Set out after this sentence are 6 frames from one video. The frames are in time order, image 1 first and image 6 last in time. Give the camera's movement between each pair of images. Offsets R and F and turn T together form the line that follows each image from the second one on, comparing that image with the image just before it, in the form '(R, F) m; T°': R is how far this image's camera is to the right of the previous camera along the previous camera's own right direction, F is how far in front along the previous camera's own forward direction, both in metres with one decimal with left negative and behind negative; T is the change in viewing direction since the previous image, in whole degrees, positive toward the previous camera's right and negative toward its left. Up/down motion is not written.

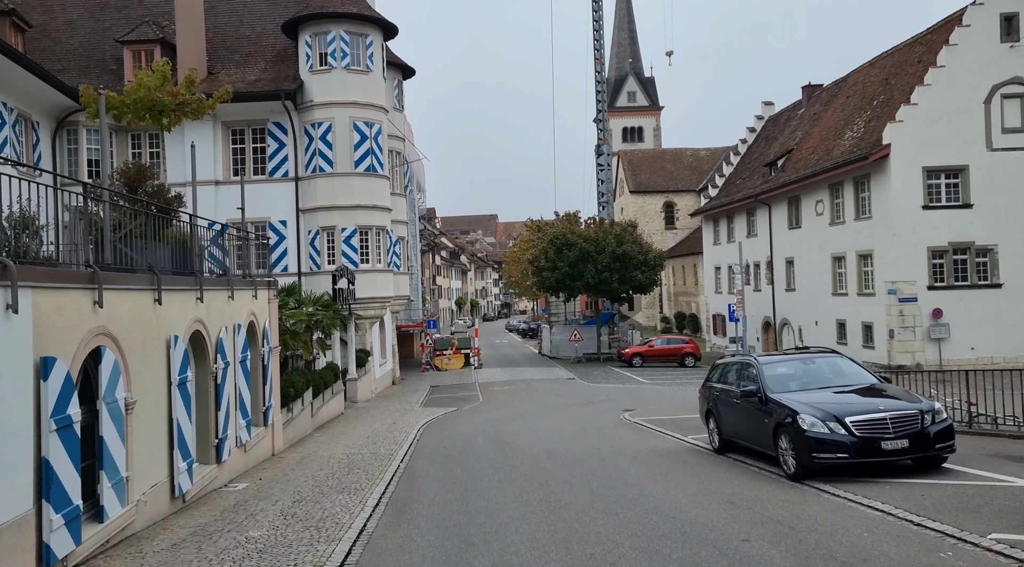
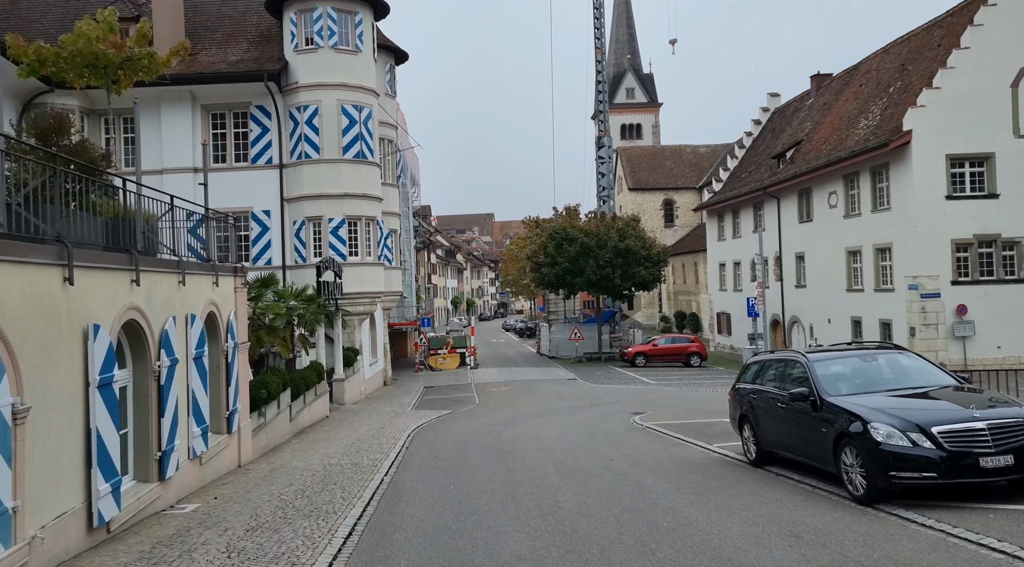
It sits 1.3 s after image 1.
(-0.1, +1.6) m; 0°
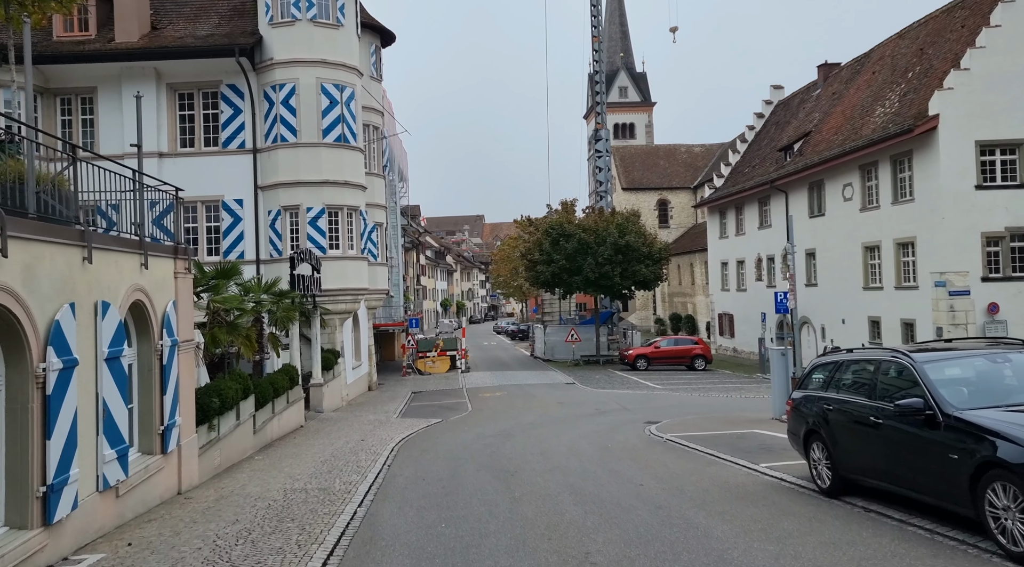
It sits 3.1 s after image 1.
(-0.2, +2.1) m; +1°
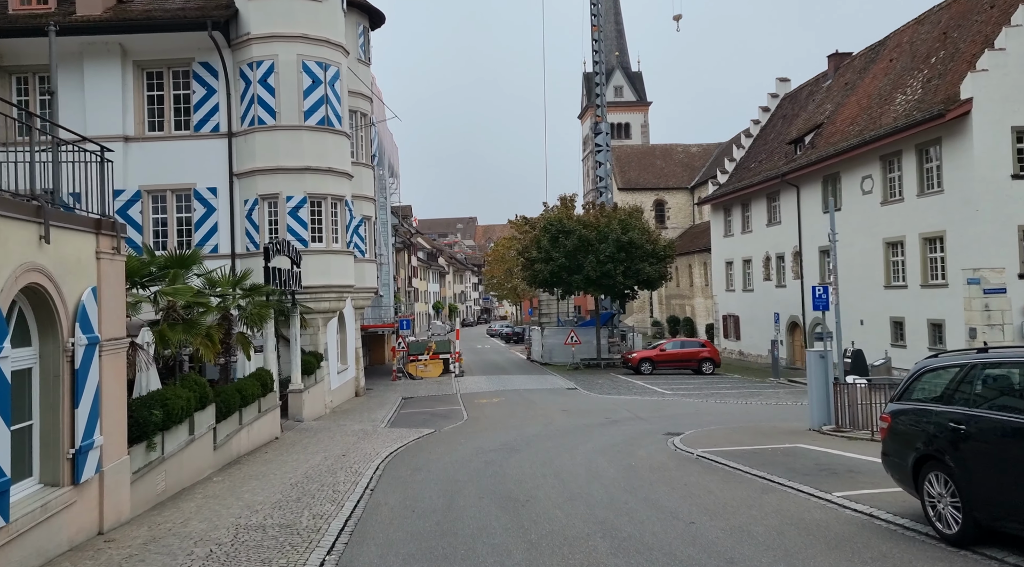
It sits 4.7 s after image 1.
(-0.2, +1.9) m; +1°
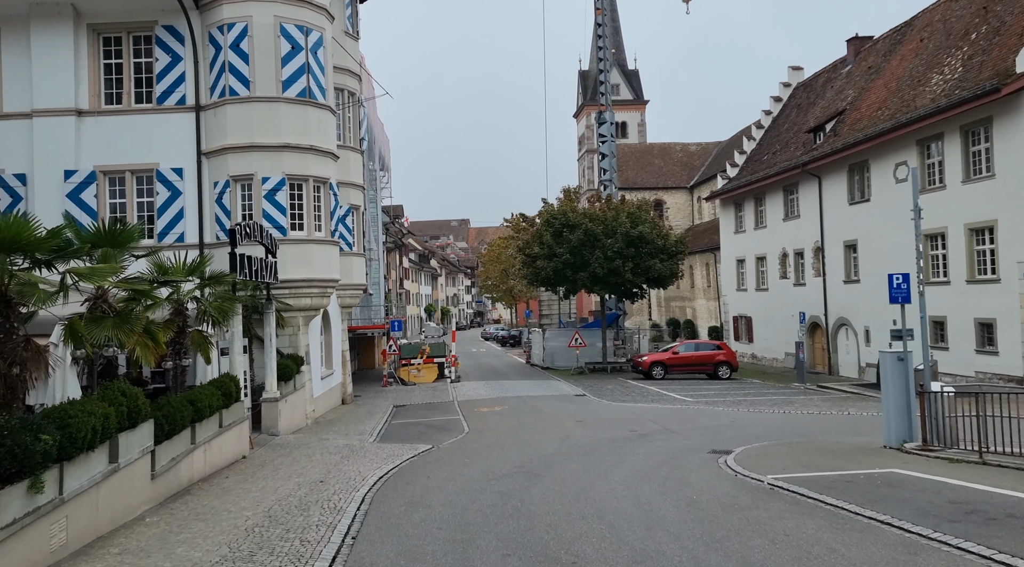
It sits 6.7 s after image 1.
(-0.4, +2.5) m; +1°
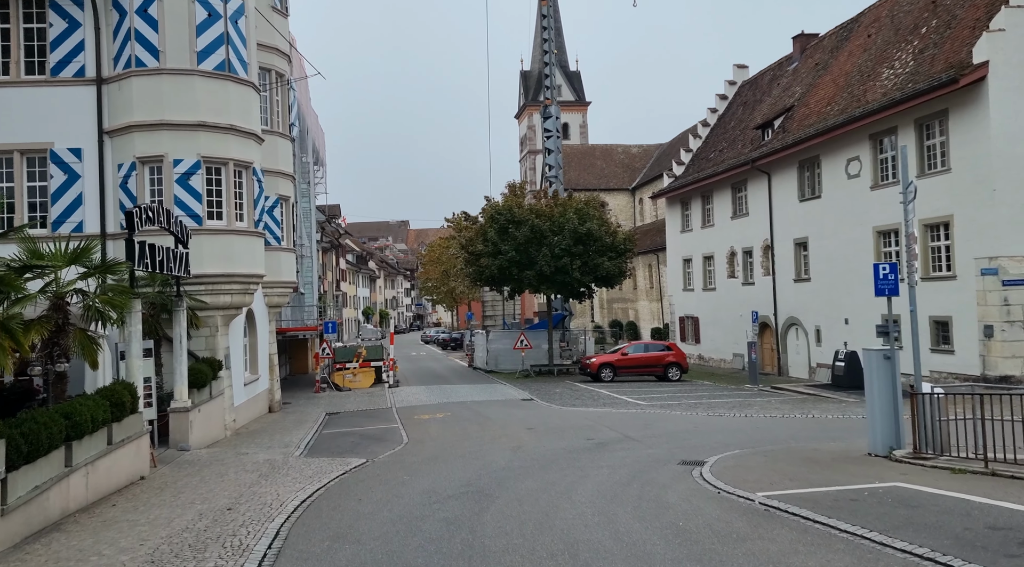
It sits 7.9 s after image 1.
(-0.1, +1.5) m; +4°
